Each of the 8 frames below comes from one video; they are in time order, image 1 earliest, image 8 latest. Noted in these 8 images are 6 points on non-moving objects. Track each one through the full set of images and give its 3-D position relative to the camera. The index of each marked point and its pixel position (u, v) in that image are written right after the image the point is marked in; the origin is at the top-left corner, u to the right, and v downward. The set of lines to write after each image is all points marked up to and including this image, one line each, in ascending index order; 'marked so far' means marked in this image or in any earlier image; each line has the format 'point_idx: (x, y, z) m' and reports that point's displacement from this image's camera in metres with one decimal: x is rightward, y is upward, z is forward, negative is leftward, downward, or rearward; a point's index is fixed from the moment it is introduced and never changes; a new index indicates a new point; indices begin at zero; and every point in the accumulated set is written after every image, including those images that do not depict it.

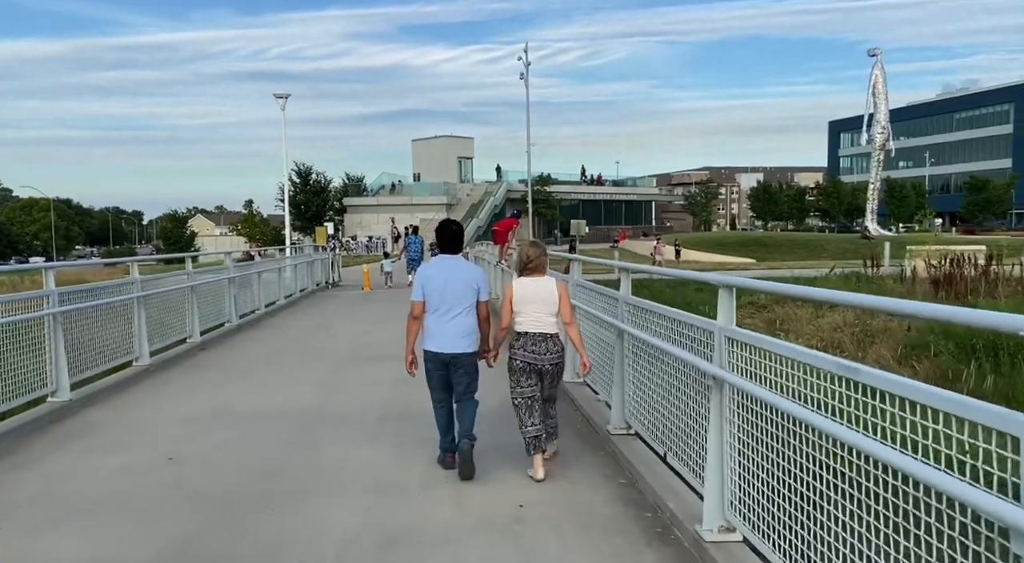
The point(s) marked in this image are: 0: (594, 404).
0: (+0.7, -1.1, +6.3) m
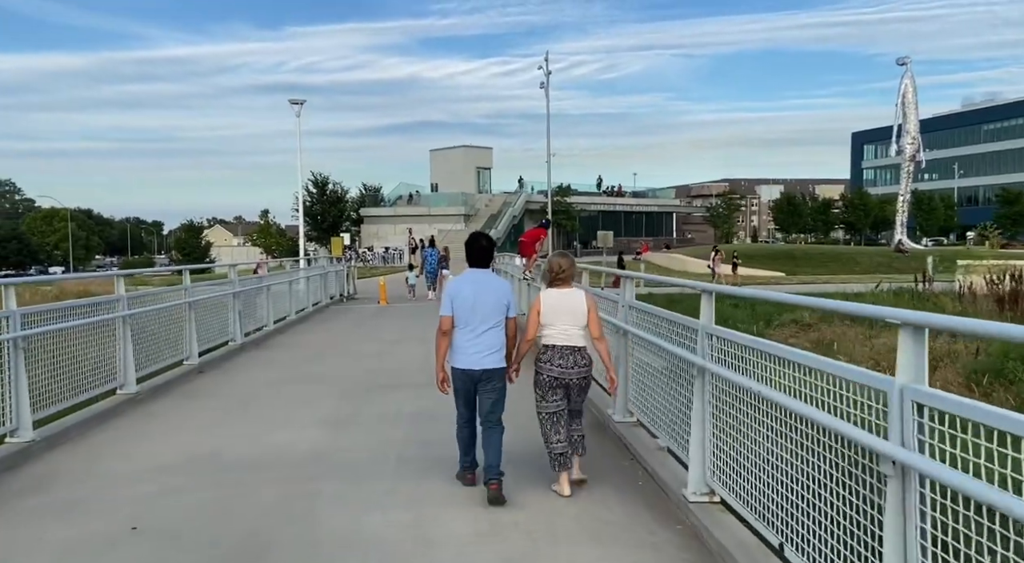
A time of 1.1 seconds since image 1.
0: (+1.0, -1.2, +5.2) m
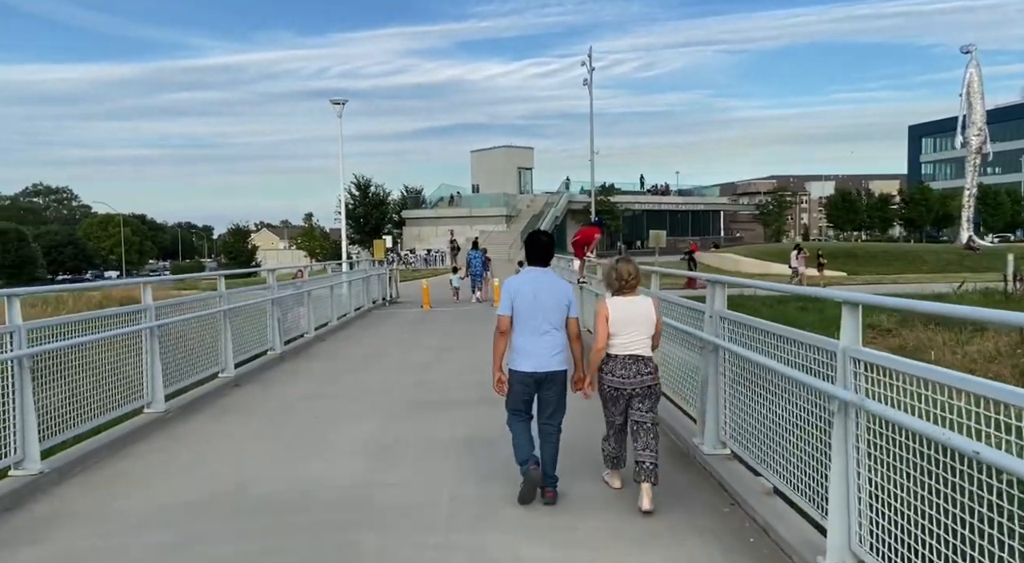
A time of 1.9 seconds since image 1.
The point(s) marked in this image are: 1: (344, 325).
0: (+1.5, -1.3, +4.3) m
1: (-3.6, -0.9, +15.5) m
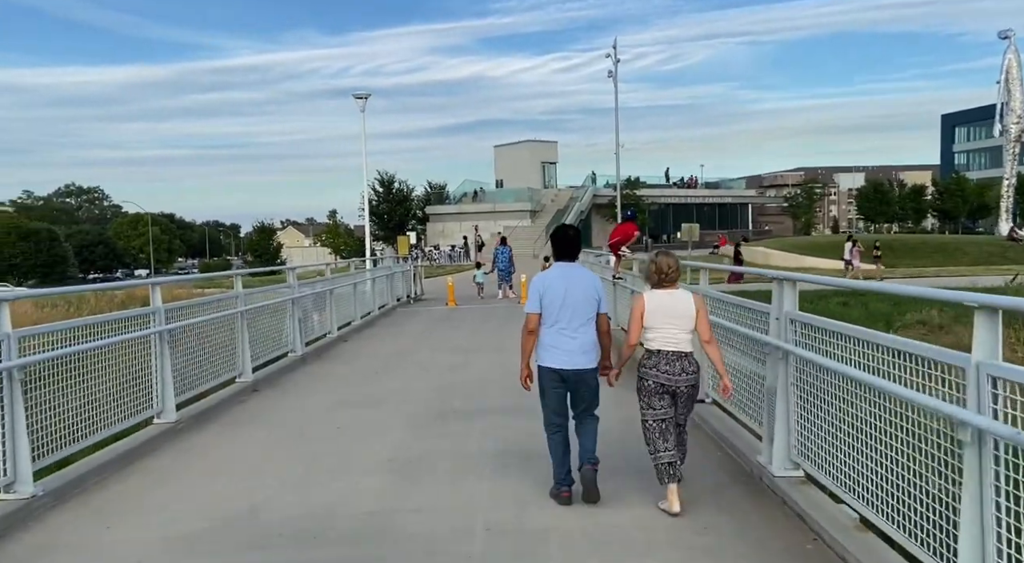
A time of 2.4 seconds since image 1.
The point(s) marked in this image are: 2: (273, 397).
0: (+1.7, -1.3, +3.7) m
1: (-3.0, -0.9, +15.1) m
2: (-2.6, -1.3, +7.8) m
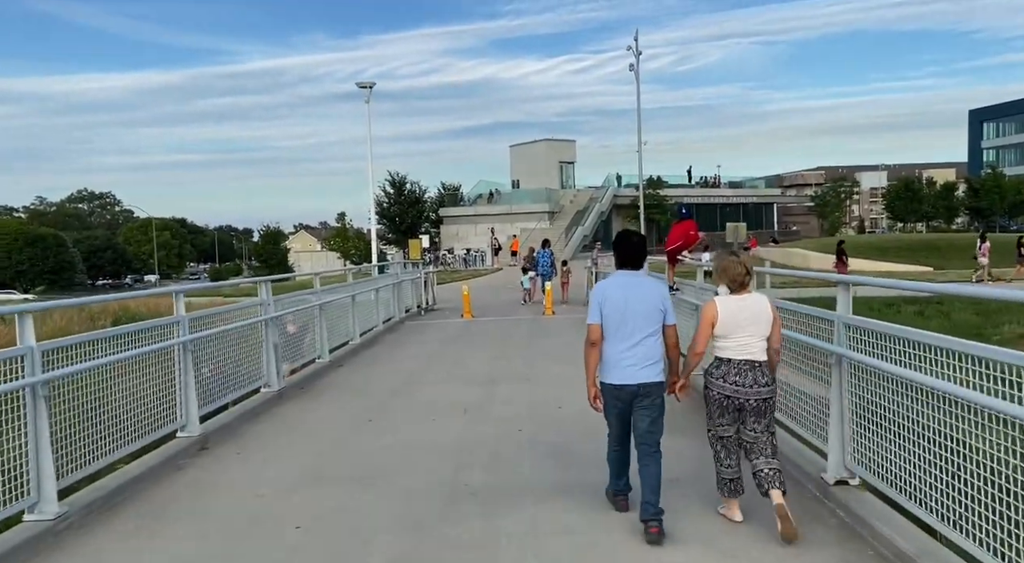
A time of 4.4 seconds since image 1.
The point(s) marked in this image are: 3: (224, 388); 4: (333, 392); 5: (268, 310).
0: (+2.0, -1.4, +1.5) m
1: (-2.6, -1.1, +13.0) m
2: (-2.3, -1.4, +5.8) m
3: (-2.9, -1.0, +7.2) m
4: (-2.1, -1.3, +8.4) m
5: (-2.9, -0.3, +8.4) m
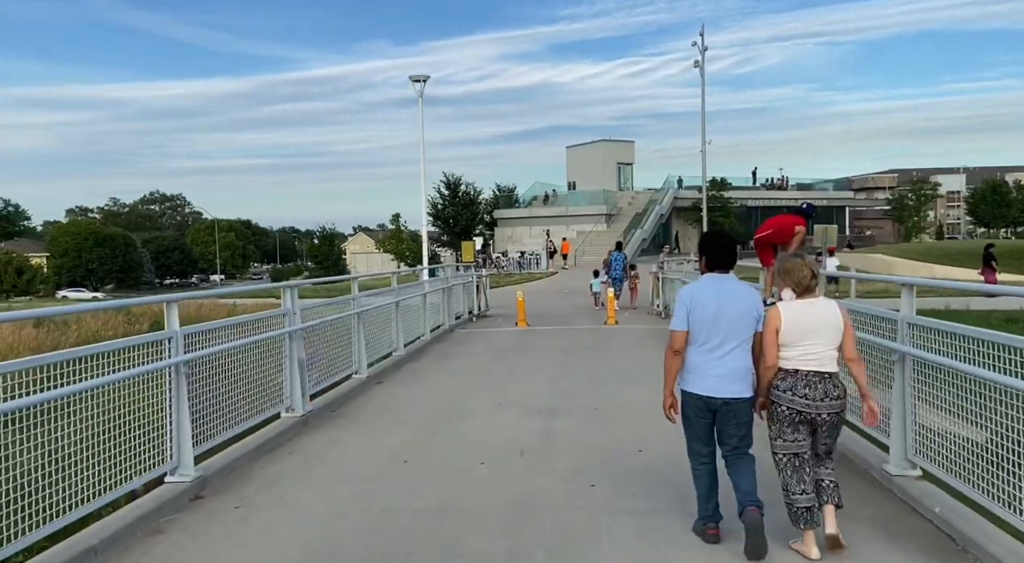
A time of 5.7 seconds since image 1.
0: (+2.1, -1.5, 0.0) m
1: (-1.5, -1.2, +11.8) m
2: (-1.8, -1.5, +4.5) m
3: (-2.3, -1.1, +6.0) m
4: (-1.5, -1.4, +7.2) m
5: (-2.2, -0.4, +7.2) m
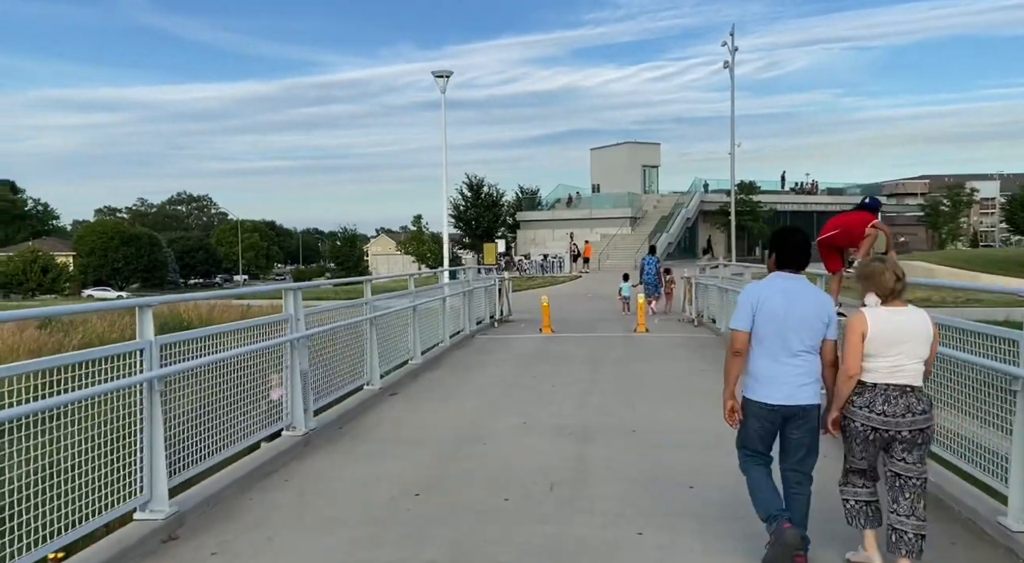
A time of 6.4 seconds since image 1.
0: (+2.1, -1.5, -0.9) m
1: (-1.2, -1.2, +11.0) m
2: (-1.7, -1.5, +3.8) m
3: (-2.1, -1.1, +5.3) m
4: (-1.2, -1.4, +6.4) m
5: (-1.9, -0.4, +6.5) m
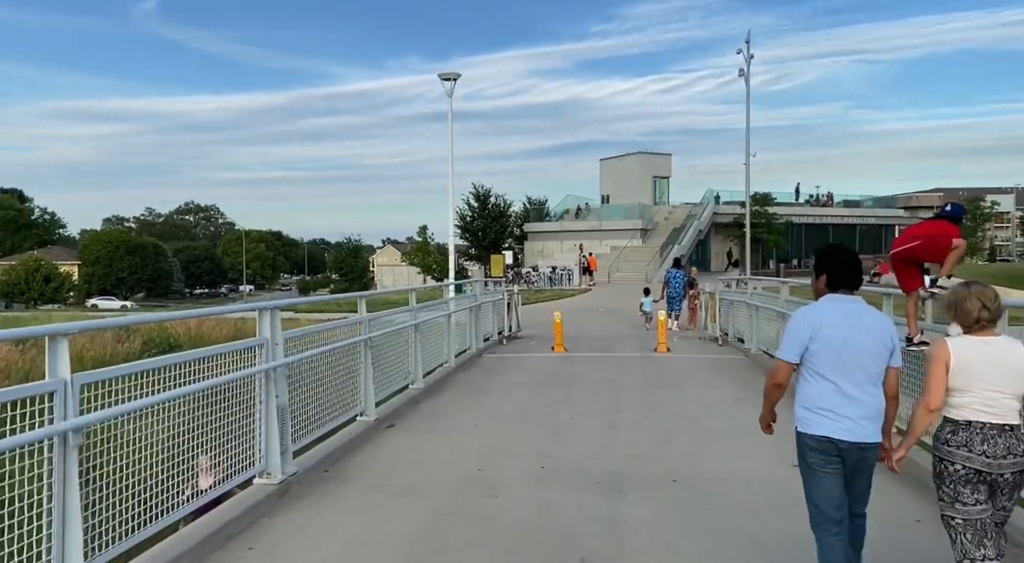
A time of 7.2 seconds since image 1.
0: (+2.2, -1.5, -1.9) m
1: (-1.0, -1.4, +10.0) m
2: (-1.6, -1.6, +2.8) m
3: (-2.0, -1.2, +4.3) m
4: (-1.1, -1.5, +5.4) m
5: (-1.8, -0.5, +5.5) m
